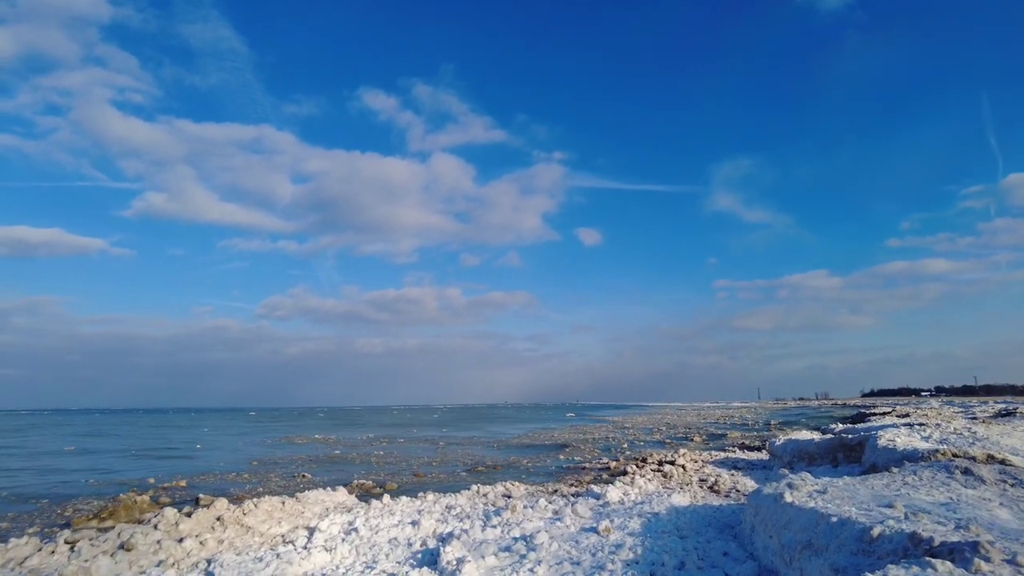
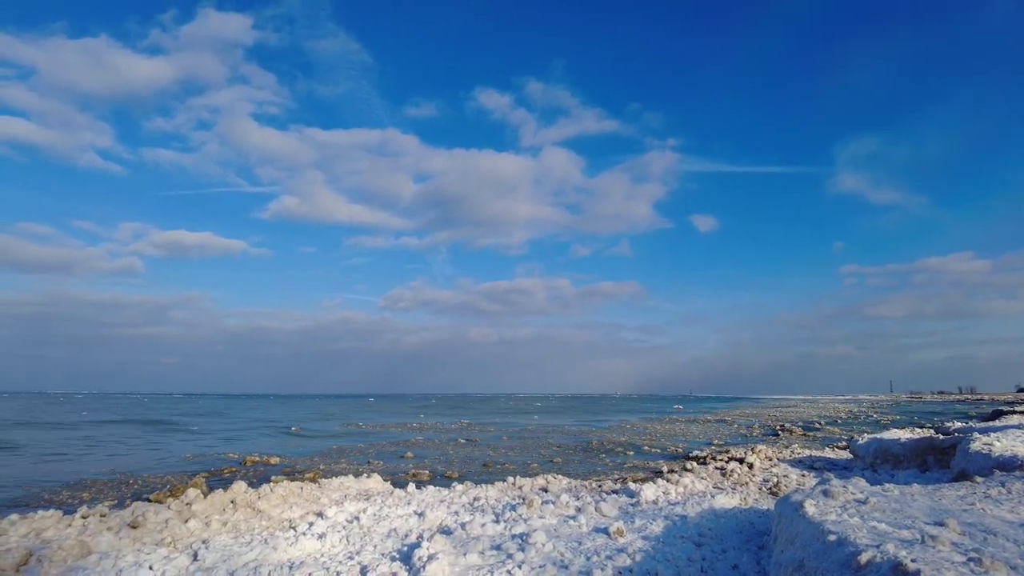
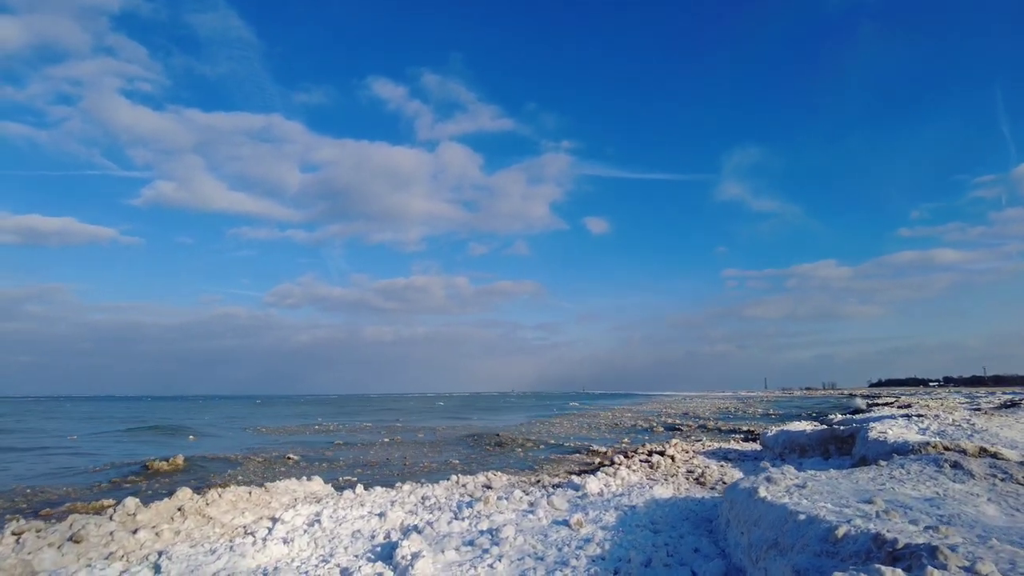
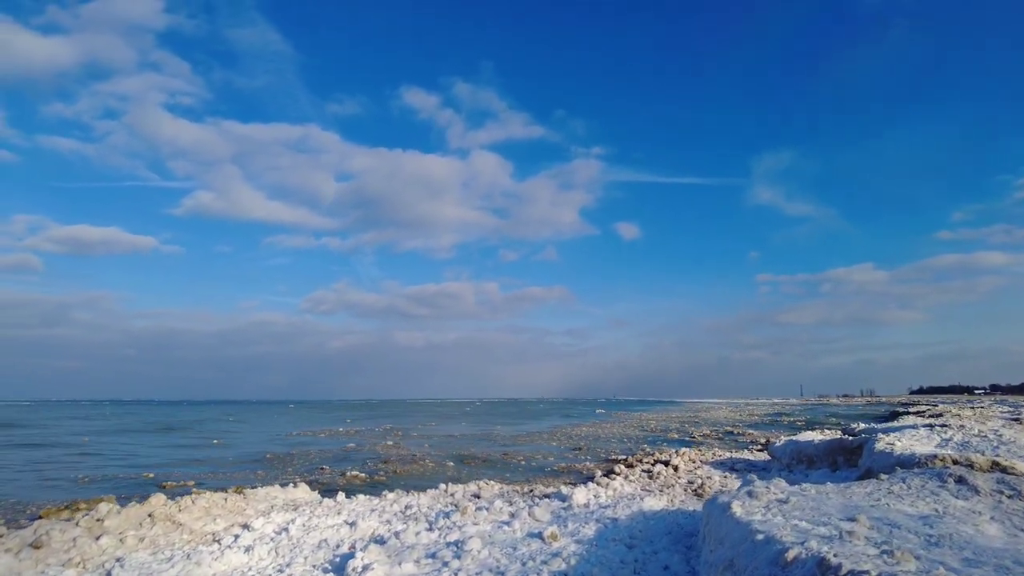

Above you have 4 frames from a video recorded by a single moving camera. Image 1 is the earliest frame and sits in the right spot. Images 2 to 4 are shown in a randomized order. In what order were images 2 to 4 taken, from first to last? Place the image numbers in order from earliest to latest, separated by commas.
3, 4, 2
